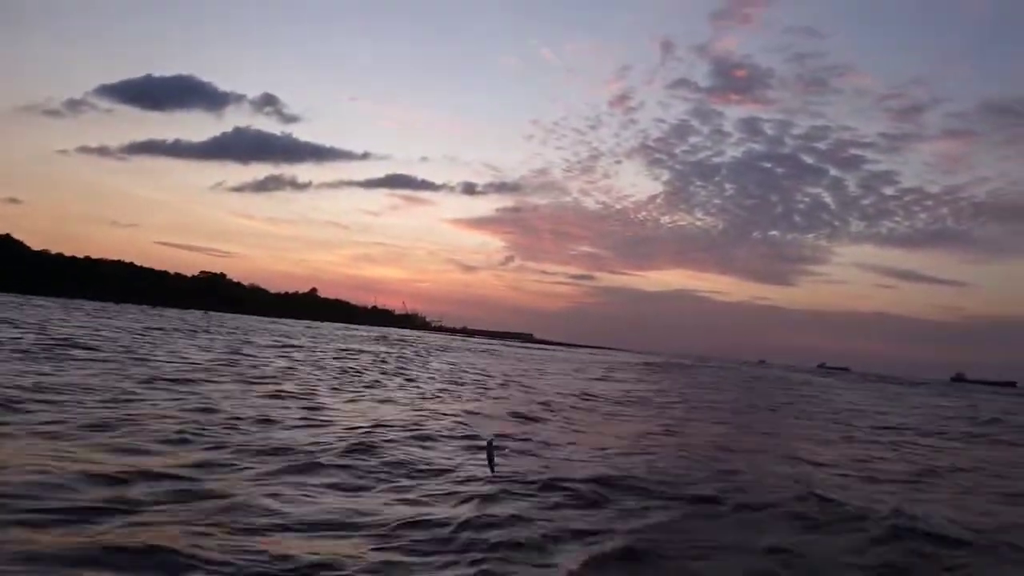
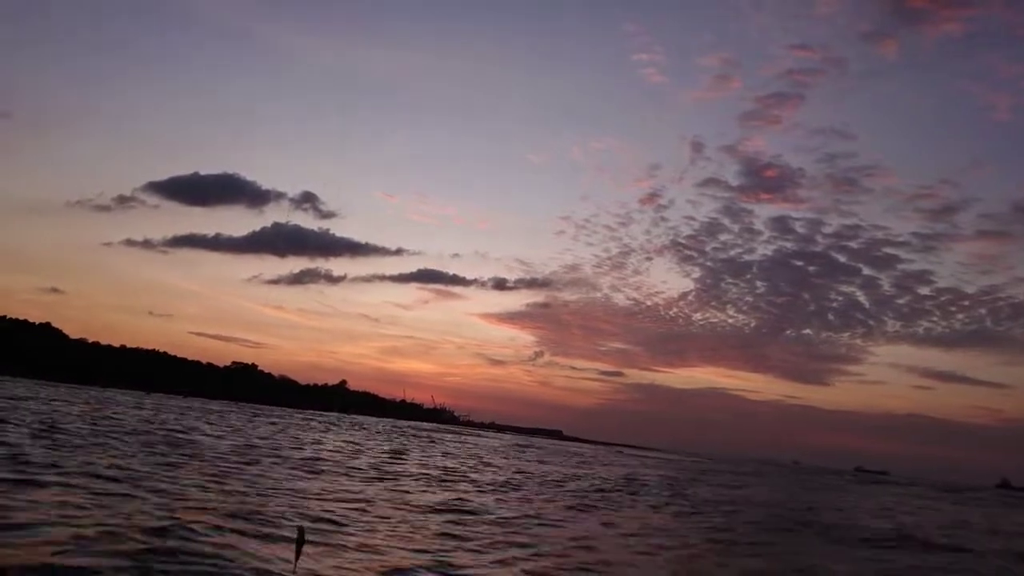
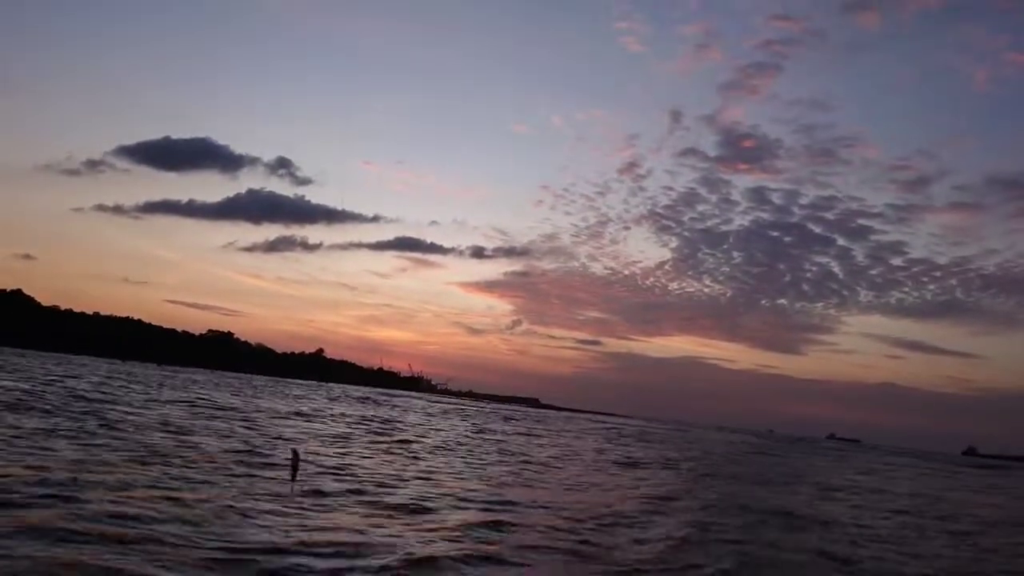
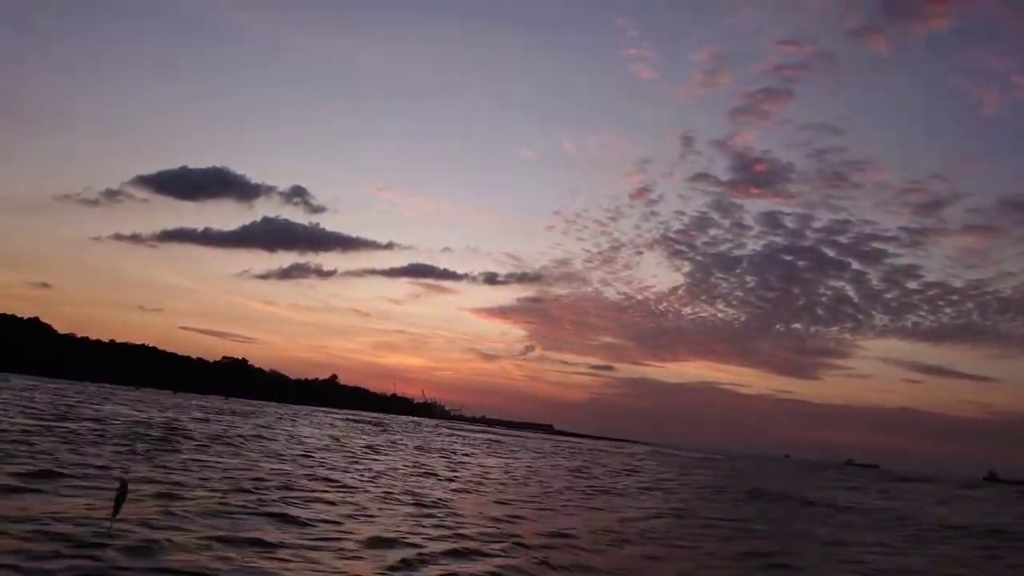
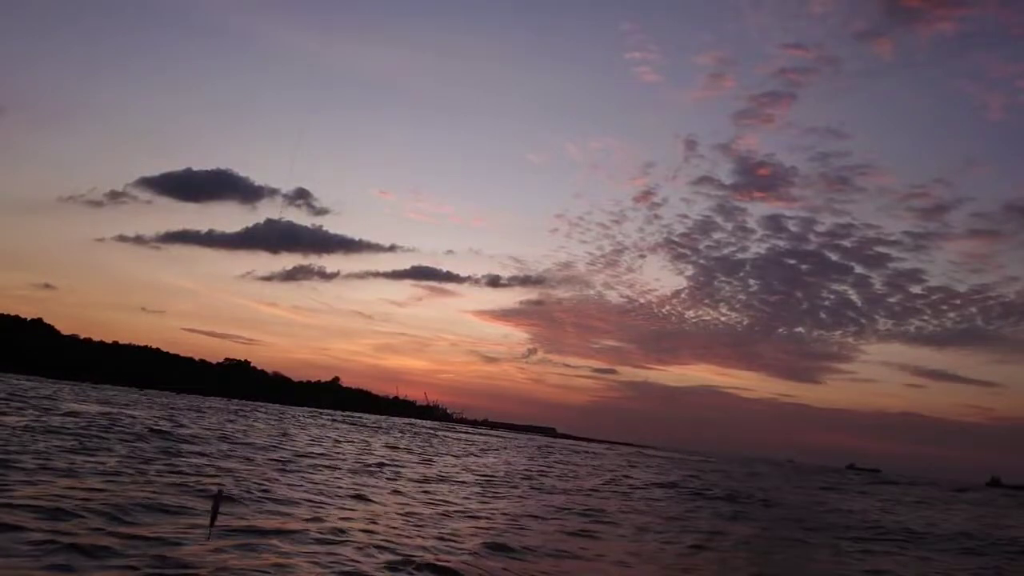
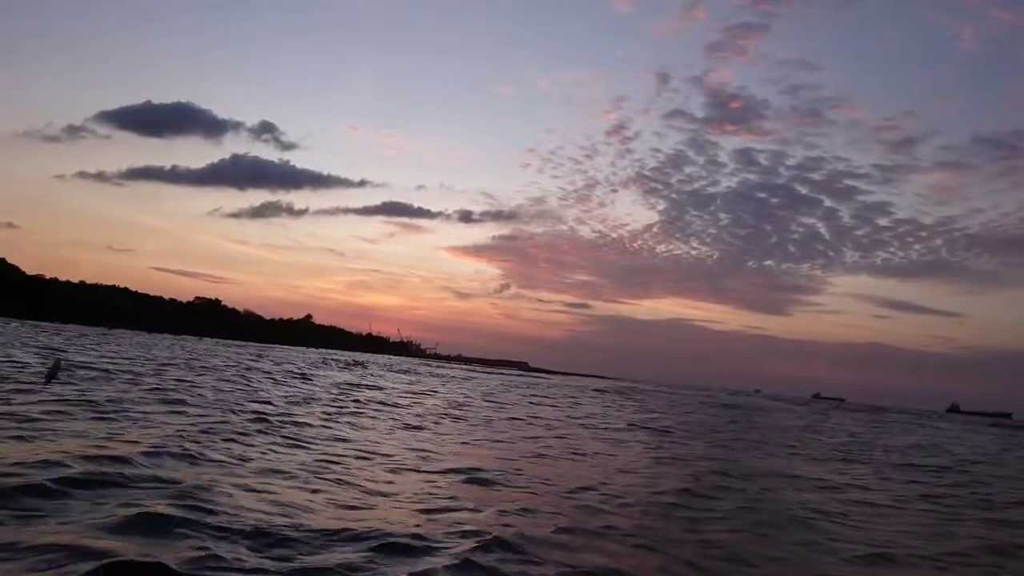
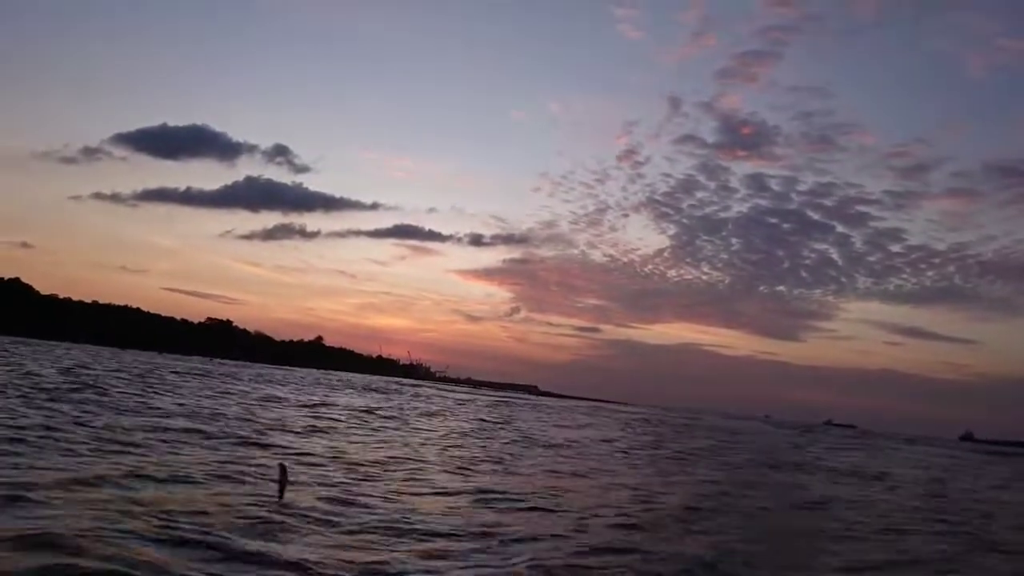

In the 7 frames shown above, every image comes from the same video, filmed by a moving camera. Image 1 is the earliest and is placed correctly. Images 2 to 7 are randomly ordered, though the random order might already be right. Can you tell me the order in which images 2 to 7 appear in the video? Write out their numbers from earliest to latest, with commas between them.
6, 7, 3, 4, 5, 2
